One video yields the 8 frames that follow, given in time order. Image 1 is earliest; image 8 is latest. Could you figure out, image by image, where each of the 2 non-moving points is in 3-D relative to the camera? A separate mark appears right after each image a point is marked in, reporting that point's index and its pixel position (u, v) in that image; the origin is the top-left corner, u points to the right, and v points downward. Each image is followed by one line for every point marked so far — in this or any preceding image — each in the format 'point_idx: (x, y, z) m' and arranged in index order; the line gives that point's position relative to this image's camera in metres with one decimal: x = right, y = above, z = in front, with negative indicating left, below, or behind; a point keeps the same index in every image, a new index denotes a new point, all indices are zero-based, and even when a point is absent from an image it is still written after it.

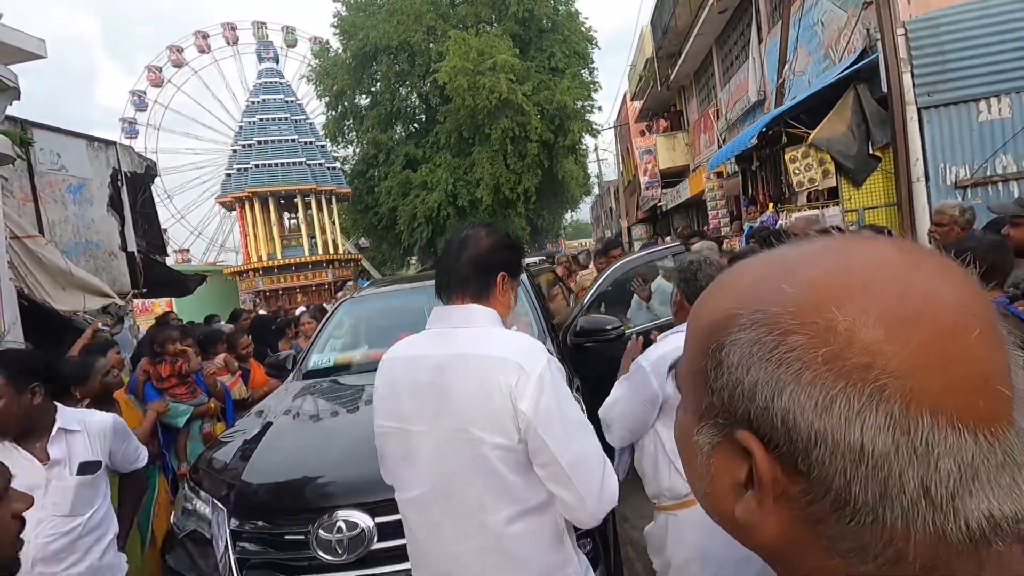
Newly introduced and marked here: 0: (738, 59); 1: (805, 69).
0: (+4.5, +4.6, +12.4) m
1: (+4.1, +3.1, +8.7) m
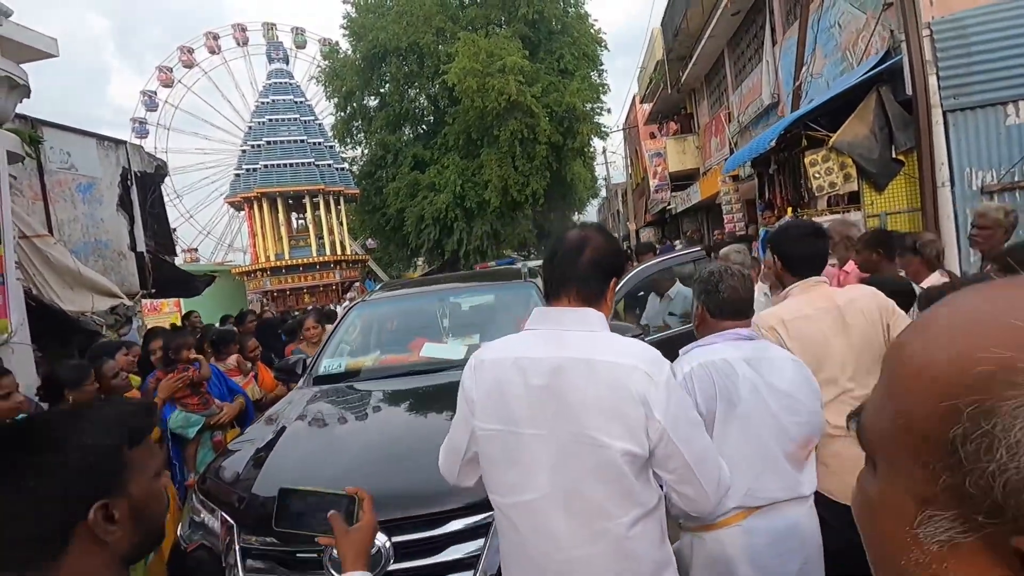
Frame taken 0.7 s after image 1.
0: (+4.7, +4.5, +12.3) m
1: (+4.3, +3.0, +8.6) m
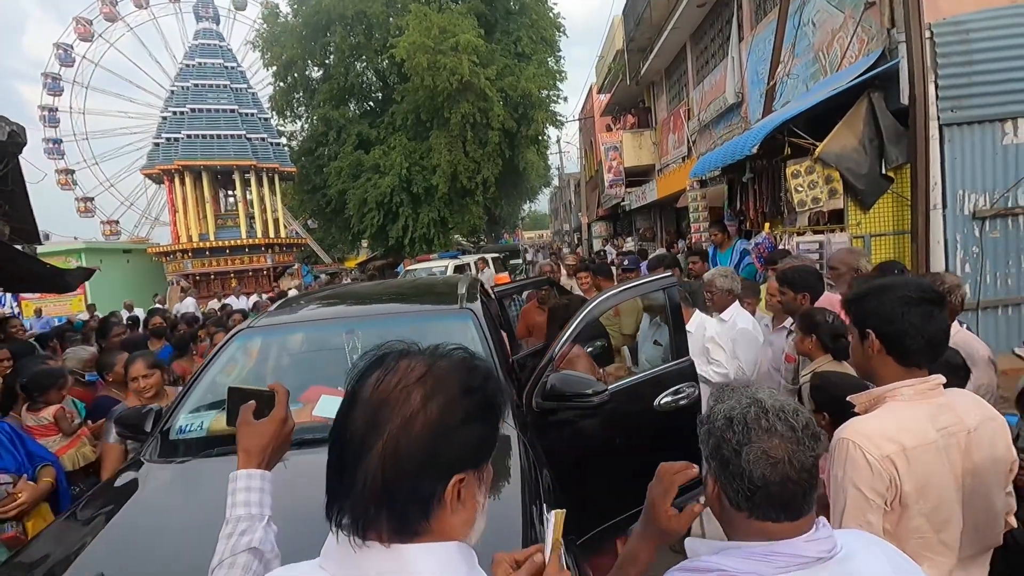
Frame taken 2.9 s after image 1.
0: (+3.8, +4.4, +11.7) m
1: (+3.6, +2.8, +8.0) m
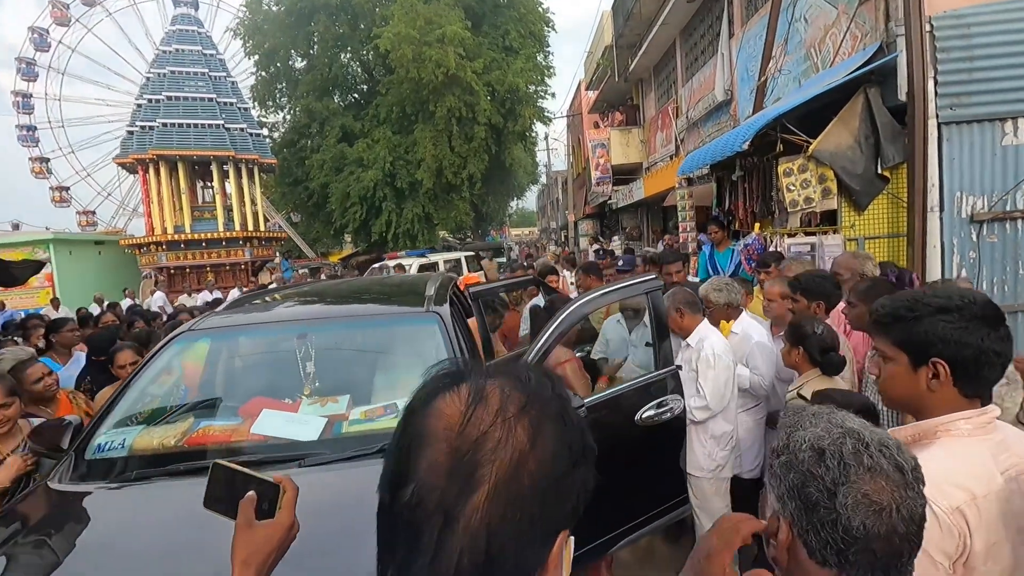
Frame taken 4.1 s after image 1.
0: (+3.6, +4.4, +11.5) m
1: (+3.4, +2.8, +7.8) m
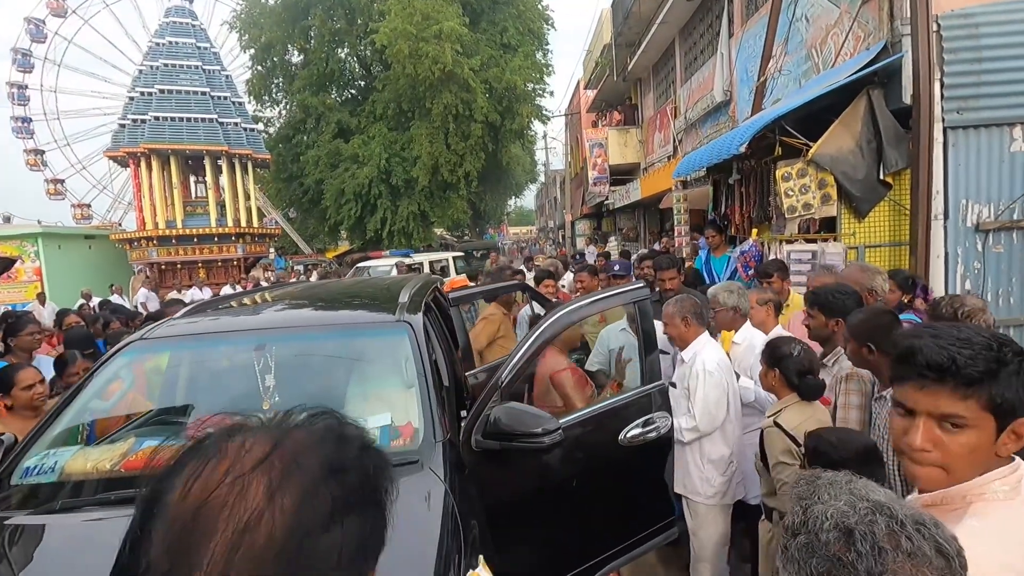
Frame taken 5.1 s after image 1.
0: (+3.5, +4.3, +11.3) m
1: (+3.4, +2.7, +7.6) m
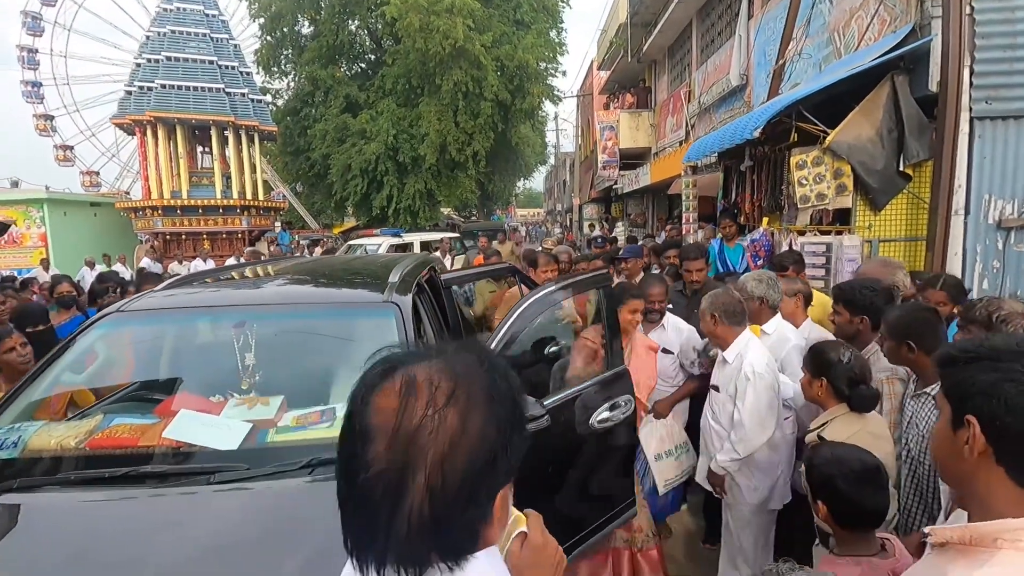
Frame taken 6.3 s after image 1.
0: (+3.7, +4.5, +11.0) m
1: (+3.5, +2.8, +7.3) m
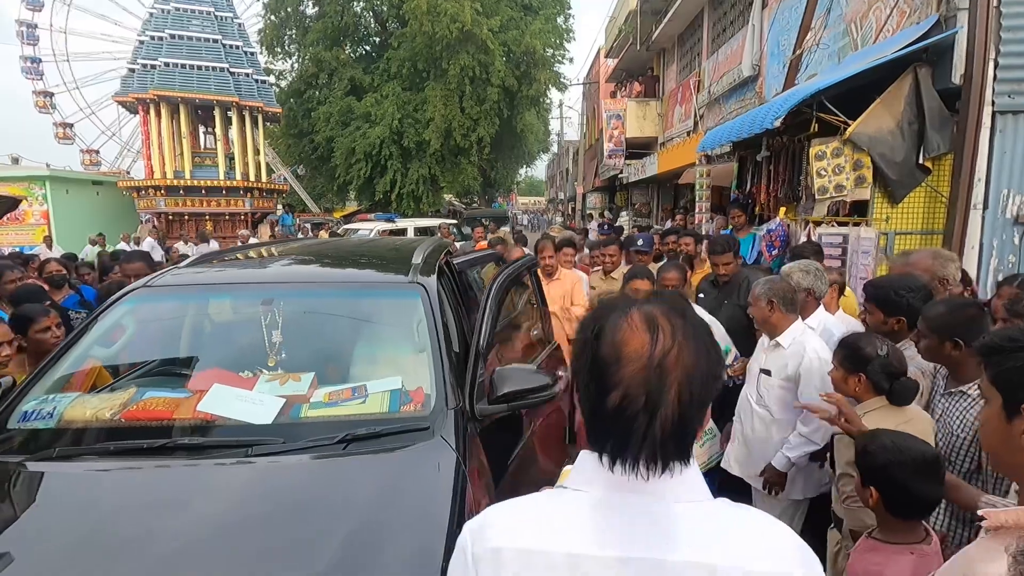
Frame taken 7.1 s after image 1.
0: (+3.9, +4.6, +10.9) m
1: (+3.6, +2.9, +7.3) m
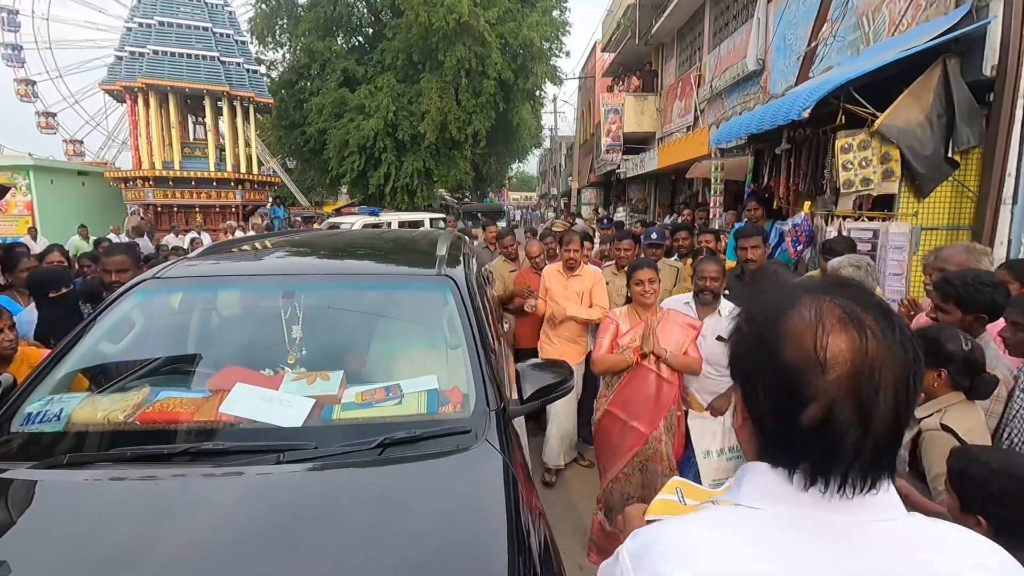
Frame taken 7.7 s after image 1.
0: (+3.9, +4.7, +10.8) m
1: (+3.7, +2.9, +7.2) m
